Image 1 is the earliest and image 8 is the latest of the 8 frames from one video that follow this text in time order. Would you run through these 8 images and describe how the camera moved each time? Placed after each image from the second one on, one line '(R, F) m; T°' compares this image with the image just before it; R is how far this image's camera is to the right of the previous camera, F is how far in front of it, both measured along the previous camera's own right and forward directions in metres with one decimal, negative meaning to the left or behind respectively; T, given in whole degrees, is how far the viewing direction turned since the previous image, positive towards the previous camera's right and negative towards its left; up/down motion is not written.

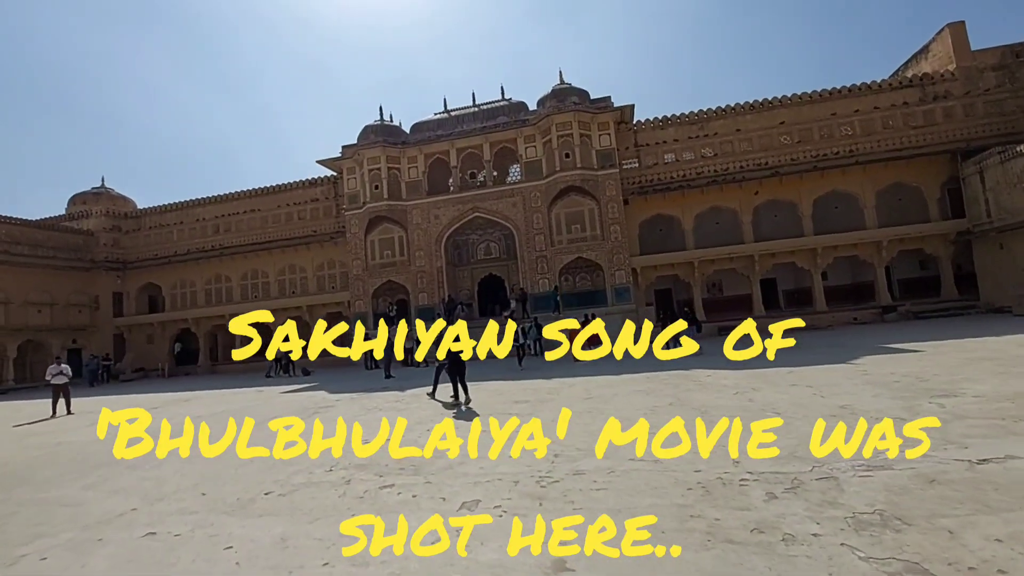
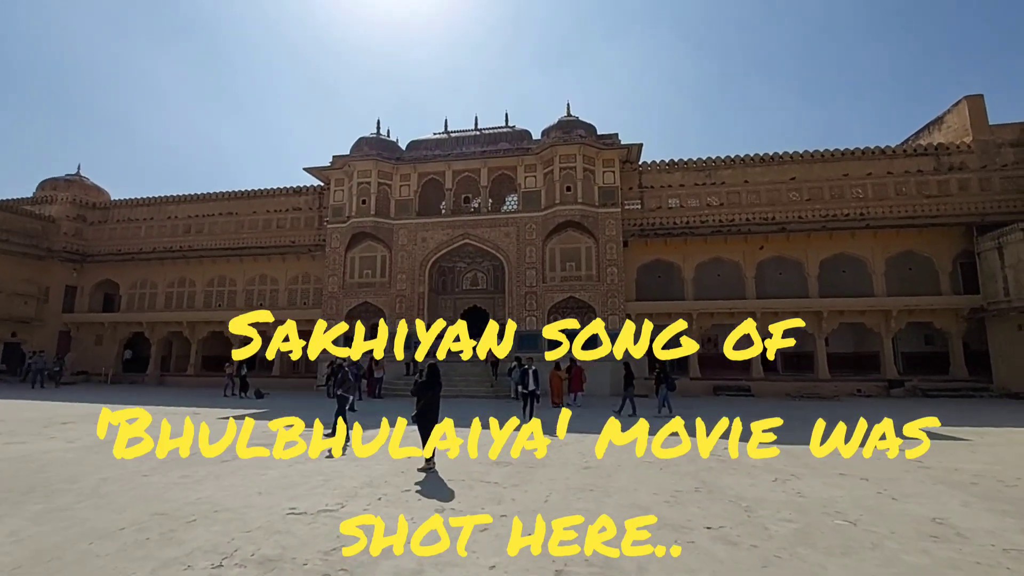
(-0.1, +1.3) m; +2°
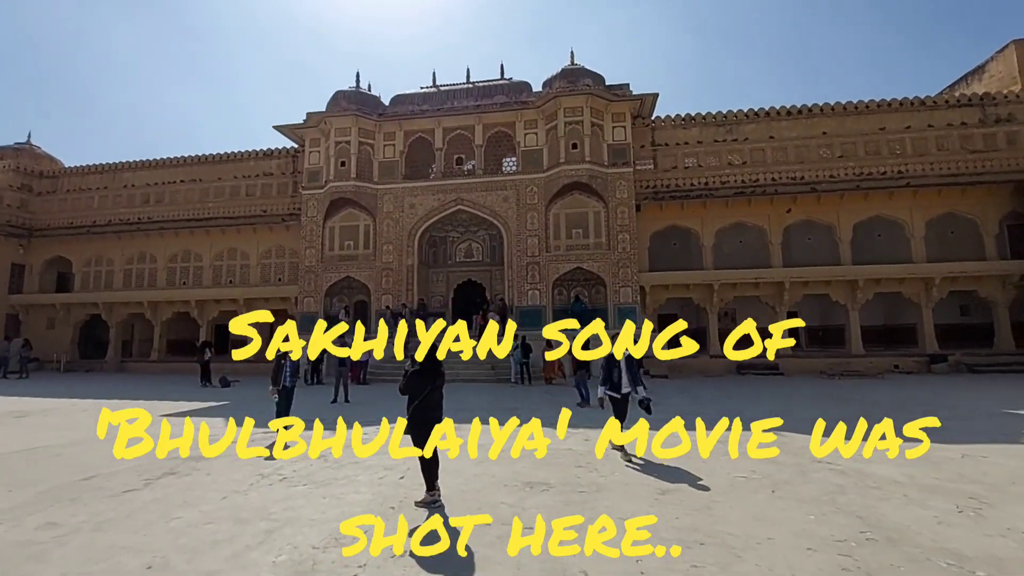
(-0.4, +2.0) m; +1°
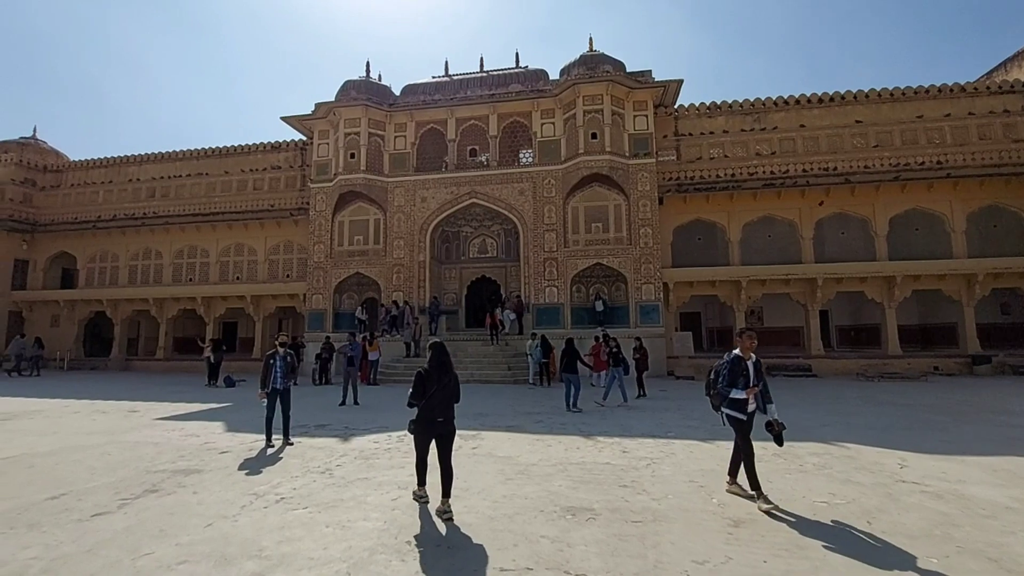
(-0.2, +0.7) m; -1°
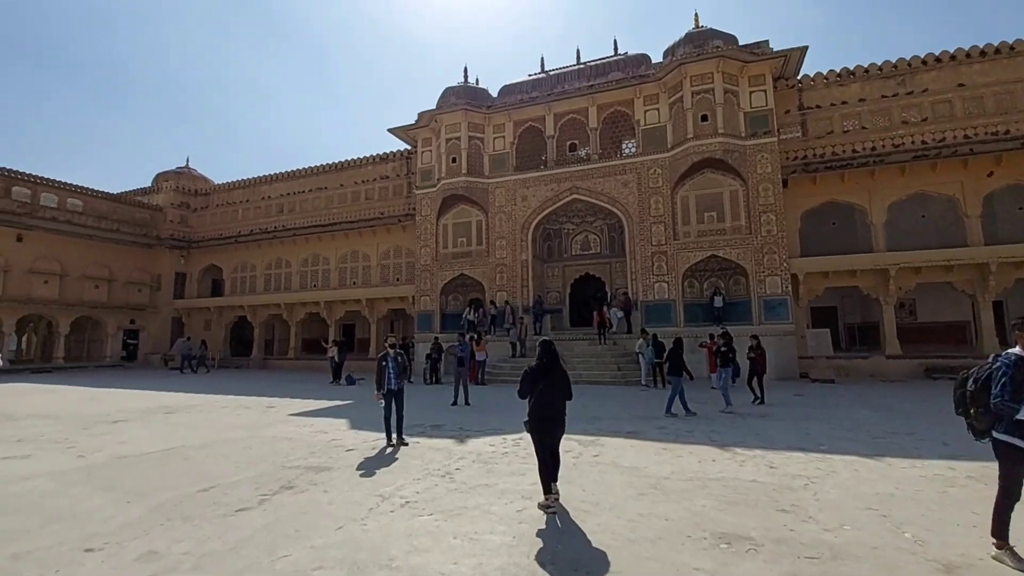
(-0.2, +0.4) m; -10°
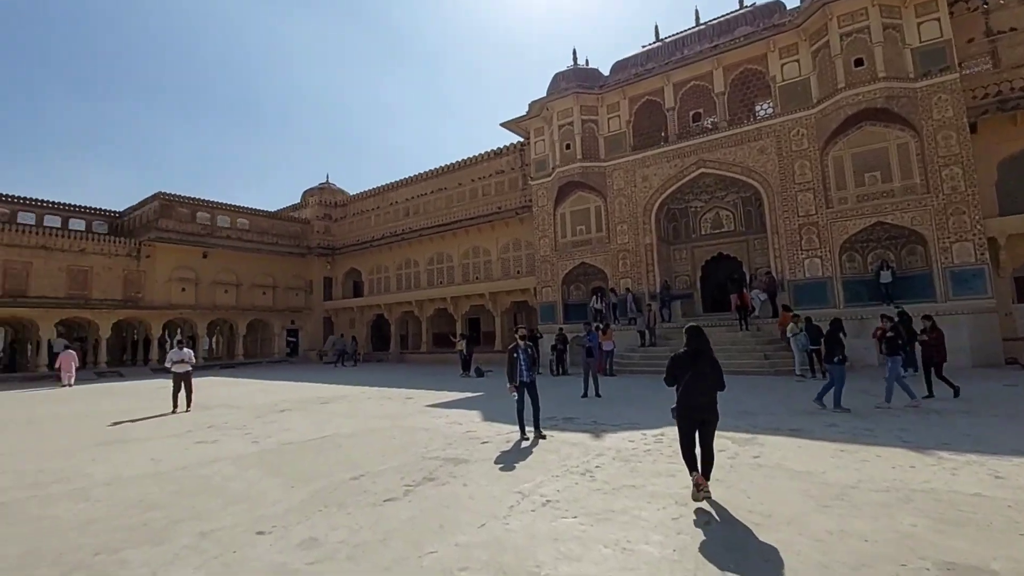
(-0.2, +0.4) m; -12°
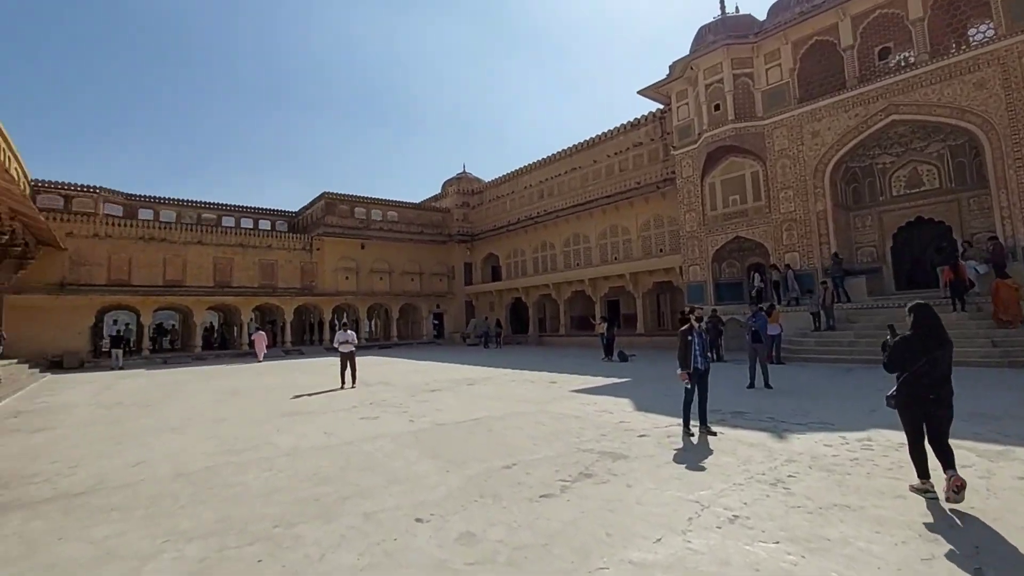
(-0.3, +0.6) m; -14°
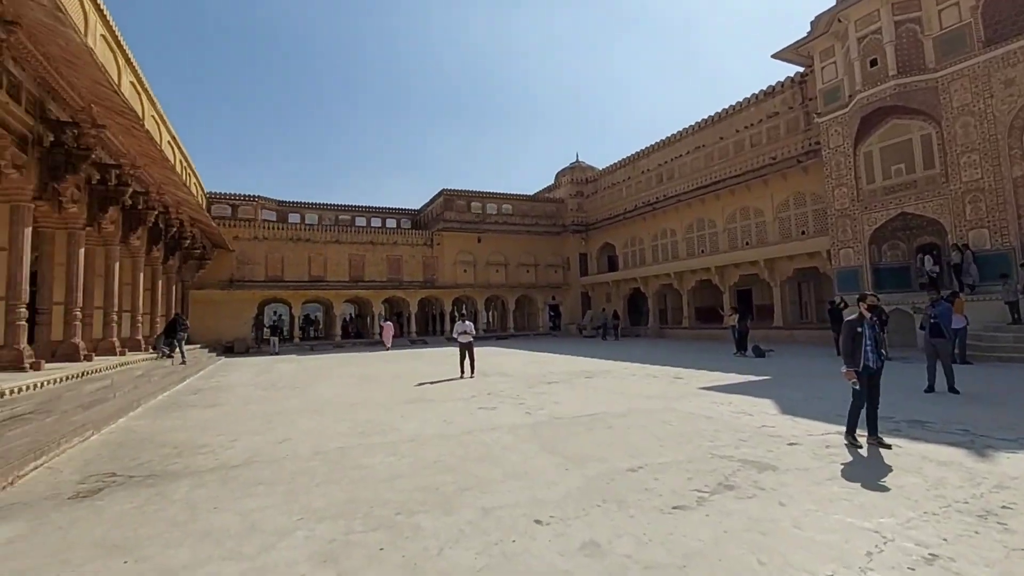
(-0.1, +0.5) m; -12°
